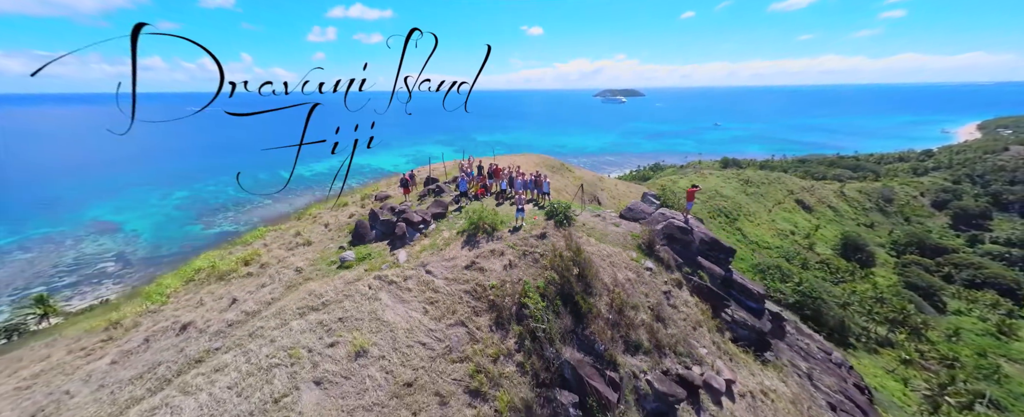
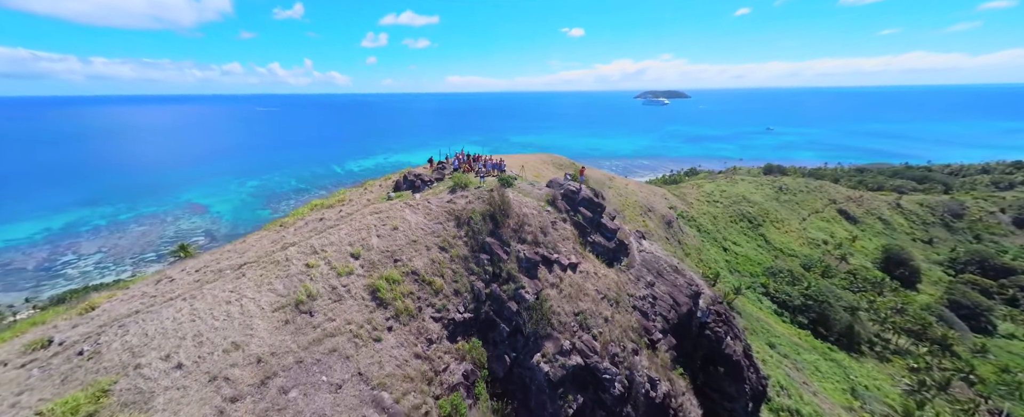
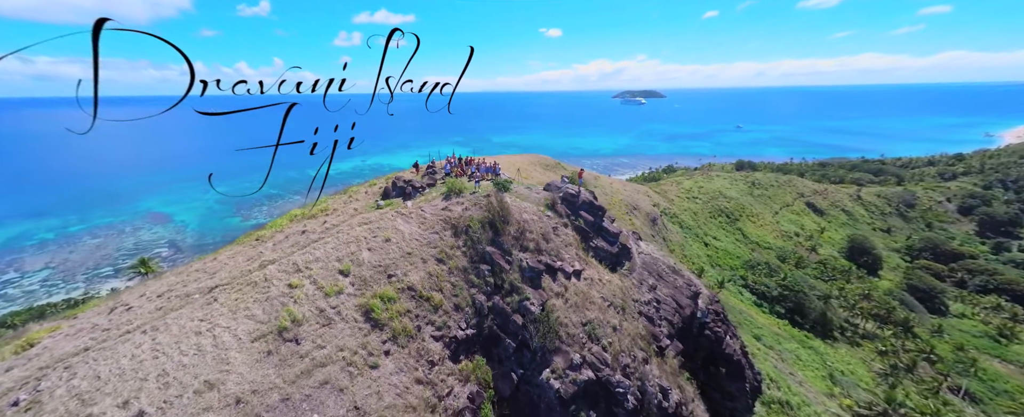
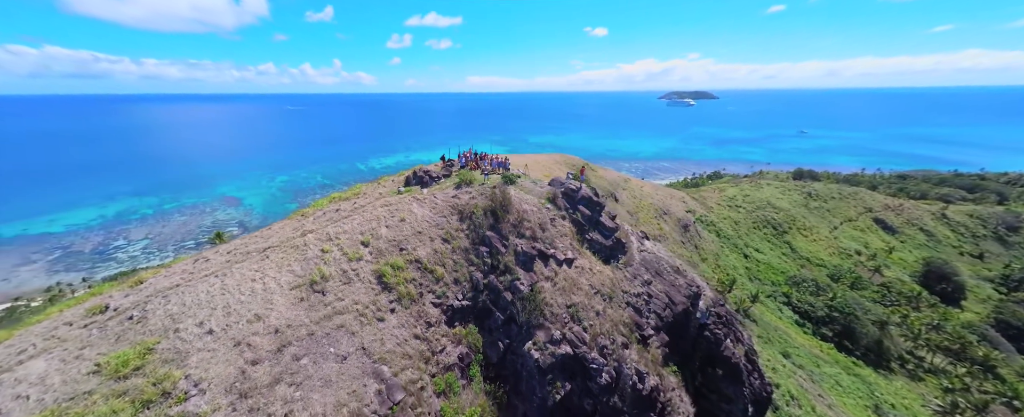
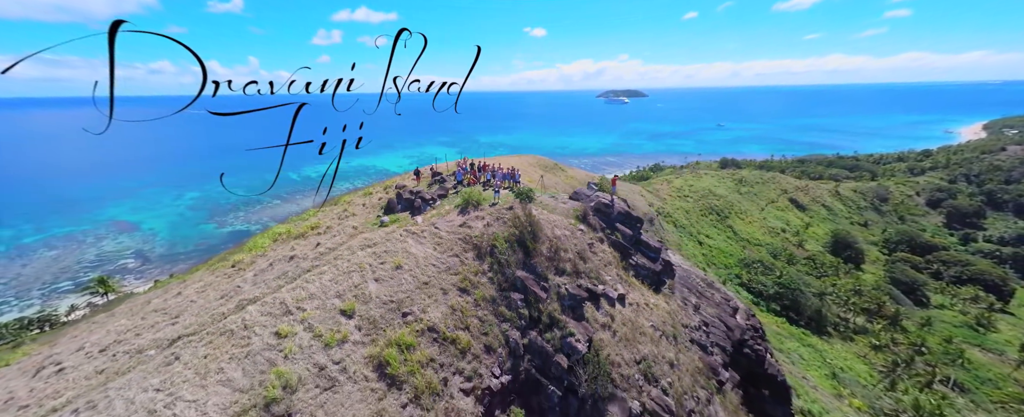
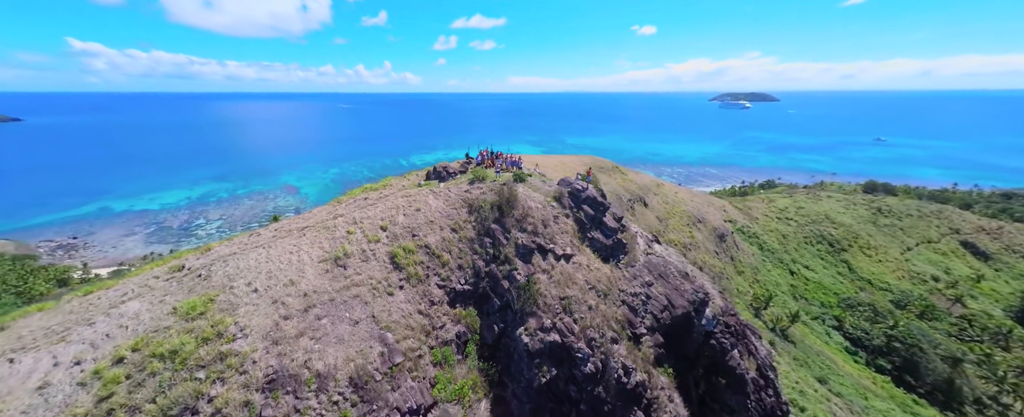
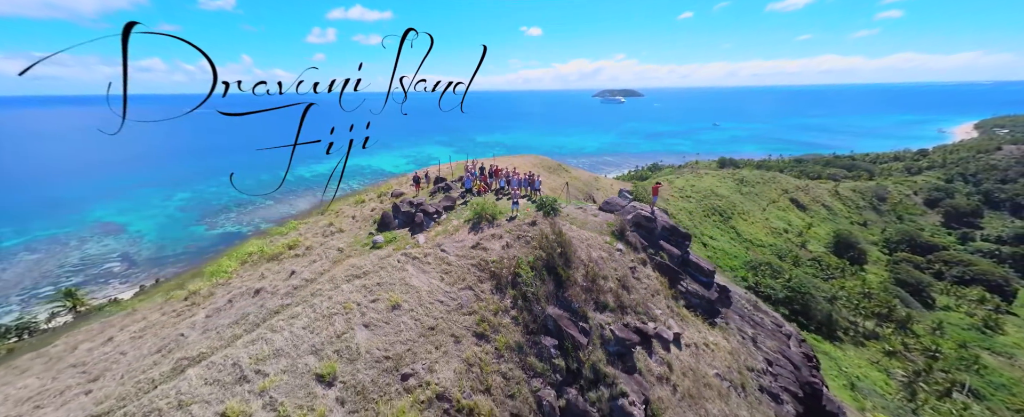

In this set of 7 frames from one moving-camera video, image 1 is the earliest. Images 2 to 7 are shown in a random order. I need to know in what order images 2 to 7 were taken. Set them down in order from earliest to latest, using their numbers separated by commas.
7, 5, 3, 2, 4, 6
